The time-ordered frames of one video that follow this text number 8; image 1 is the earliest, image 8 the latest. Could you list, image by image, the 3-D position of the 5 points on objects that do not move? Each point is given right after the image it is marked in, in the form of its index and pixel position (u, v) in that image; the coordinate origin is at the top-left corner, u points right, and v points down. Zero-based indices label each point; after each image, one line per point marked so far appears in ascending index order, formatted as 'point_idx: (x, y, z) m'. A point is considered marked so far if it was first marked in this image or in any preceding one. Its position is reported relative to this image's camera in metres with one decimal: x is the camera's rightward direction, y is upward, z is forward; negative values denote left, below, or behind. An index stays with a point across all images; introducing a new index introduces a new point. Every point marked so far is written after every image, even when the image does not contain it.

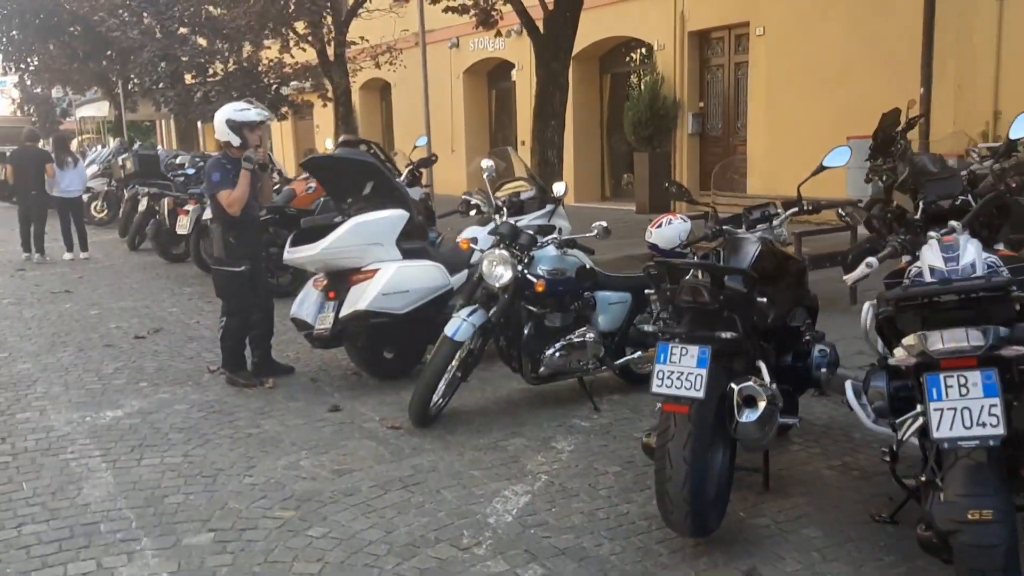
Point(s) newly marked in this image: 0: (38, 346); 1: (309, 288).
0: (-3.8, -0.5, +7.7) m
1: (-1.4, 0.0, +6.4) m
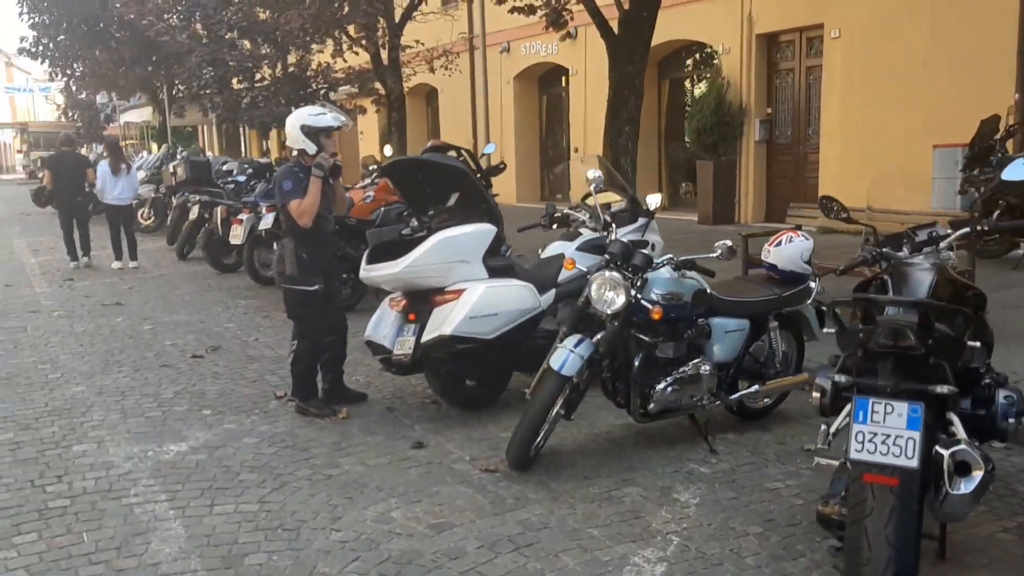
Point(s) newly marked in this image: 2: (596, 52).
0: (-3.1, -0.6, +7.2) m
1: (-0.8, -0.1, +5.9) m
2: (+1.6, +4.6, +18.8) m
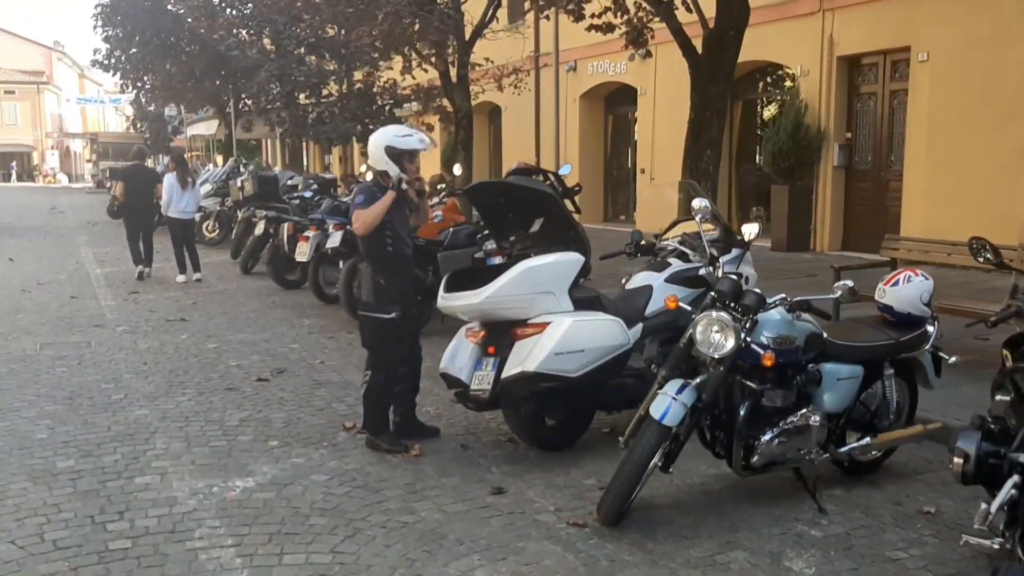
0: (-2.6, -0.7, +7.0) m
1: (-0.3, -0.3, +5.6) m
2: (+2.9, +4.1, +18.4) m
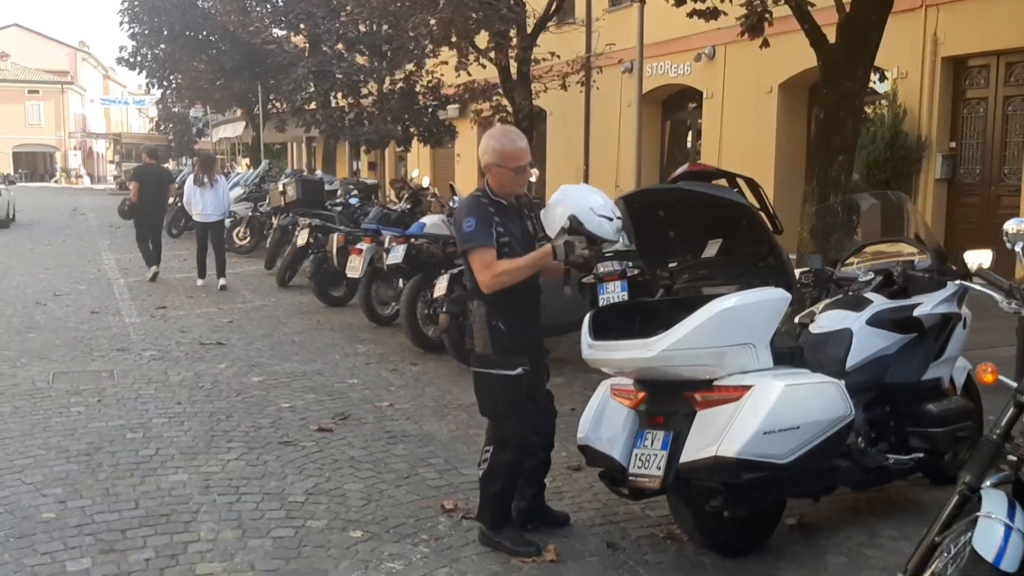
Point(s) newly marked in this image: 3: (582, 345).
0: (-1.9, -0.9, +5.6) m
1: (+0.4, -0.5, +4.2) m
2: (+3.9, +3.8, +16.9) m
3: (+0.3, -0.2, +4.0) m
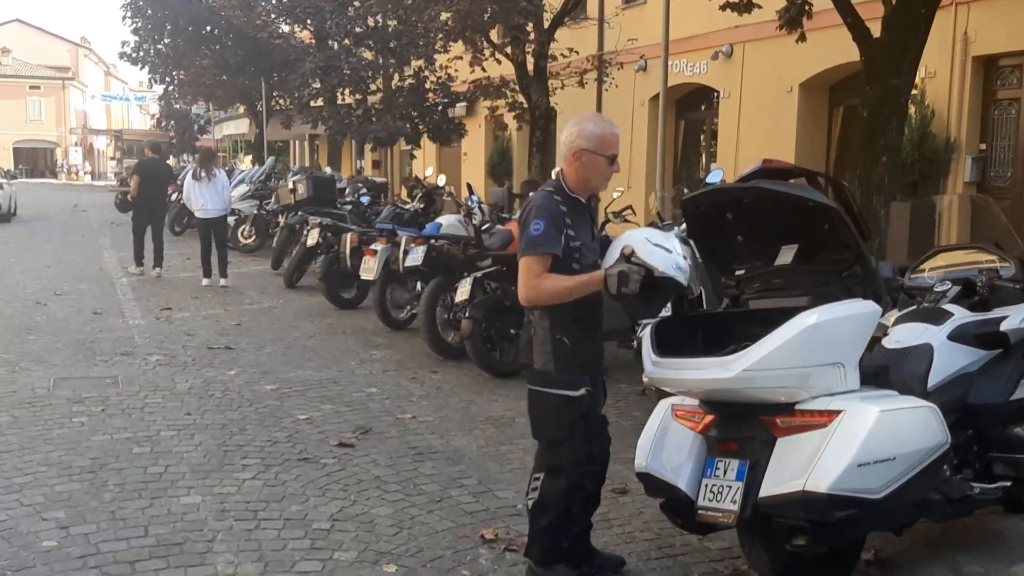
0: (-1.7, -0.9, +5.2) m
1: (+0.6, -0.5, +3.8) m
2: (+4.2, +3.7, +16.5) m
3: (+0.5, -0.3, +3.6) m
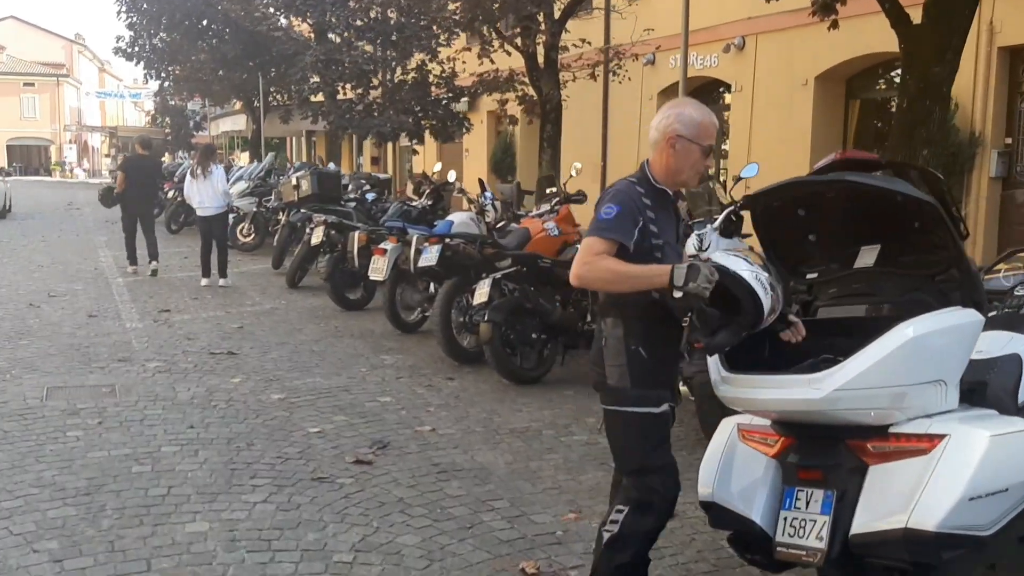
0: (-1.5, -0.9, +4.8) m
1: (+0.8, -0.5, +3.3) m
2: (+4.3, +3.7, +16.1) m
3: (+0.7, -0.3, +3.2) m
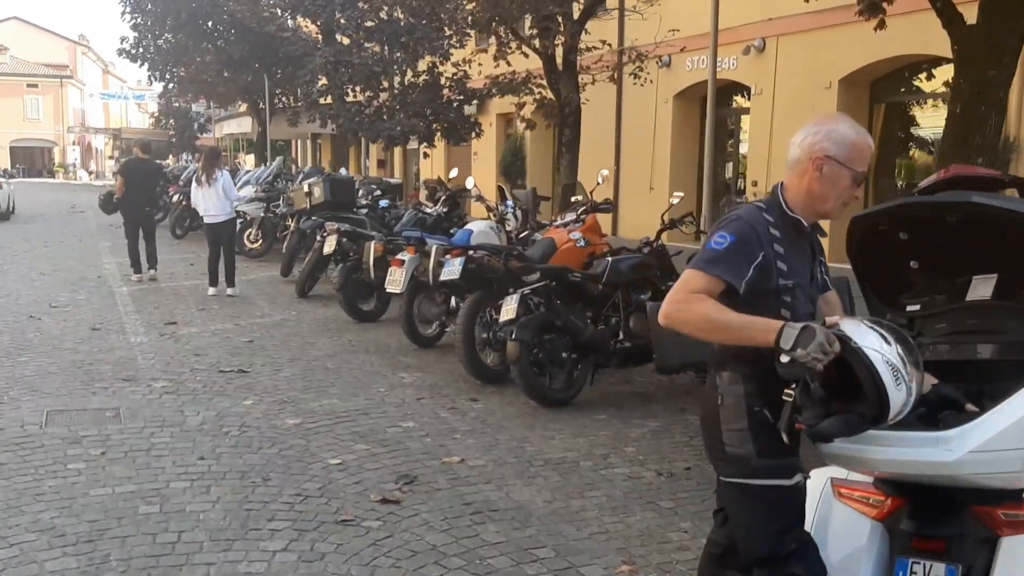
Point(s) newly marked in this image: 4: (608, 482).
0: (-1.3, -1.0, +4.4) m
1: (+1.0, -0.6, +2.9) m
2: (+4.5, +3.6, +15.7) m
3: (+0.9, -0.4, +2.7) m
4: (+0.5, -1.0, +5.1) m
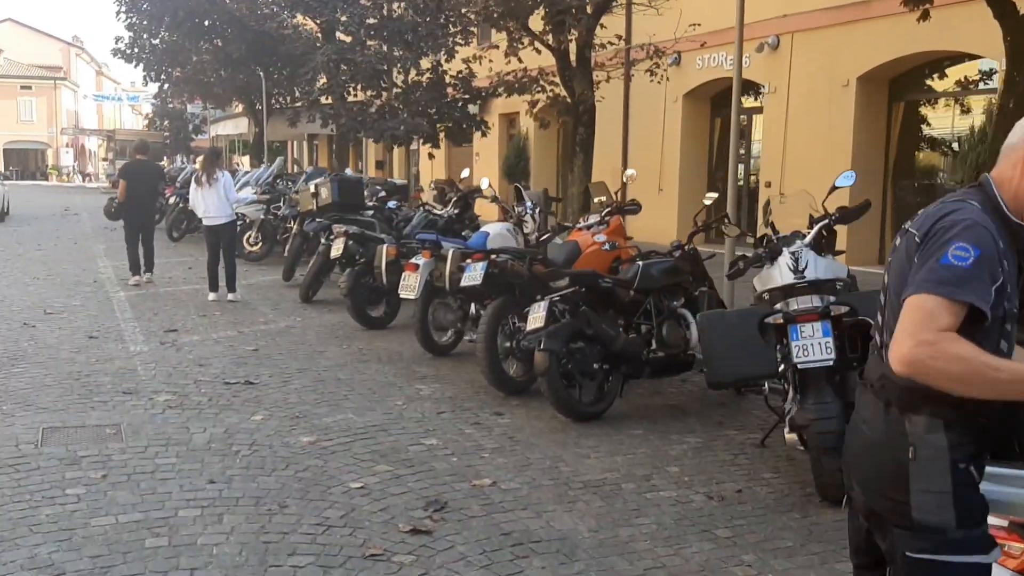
0: (-1.1, -1.1, +4.0) m
1: (+1.2, -0.7, +2.5) m
2: (+4.6, +3.5, +15.3) m
3: (+1.1, -0.4, +2.3) m
4: (+0.7, -1.1, +4.6) m
